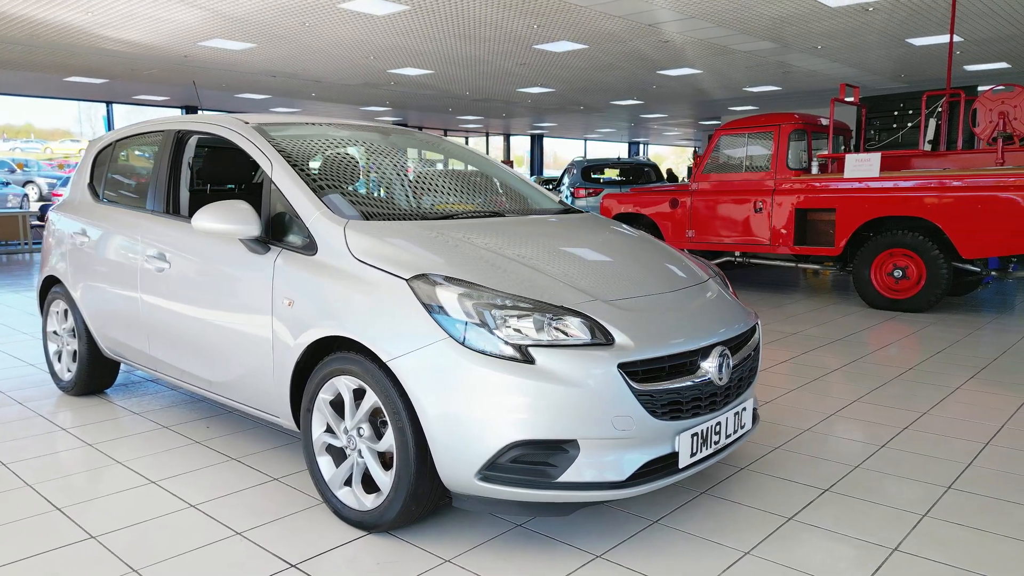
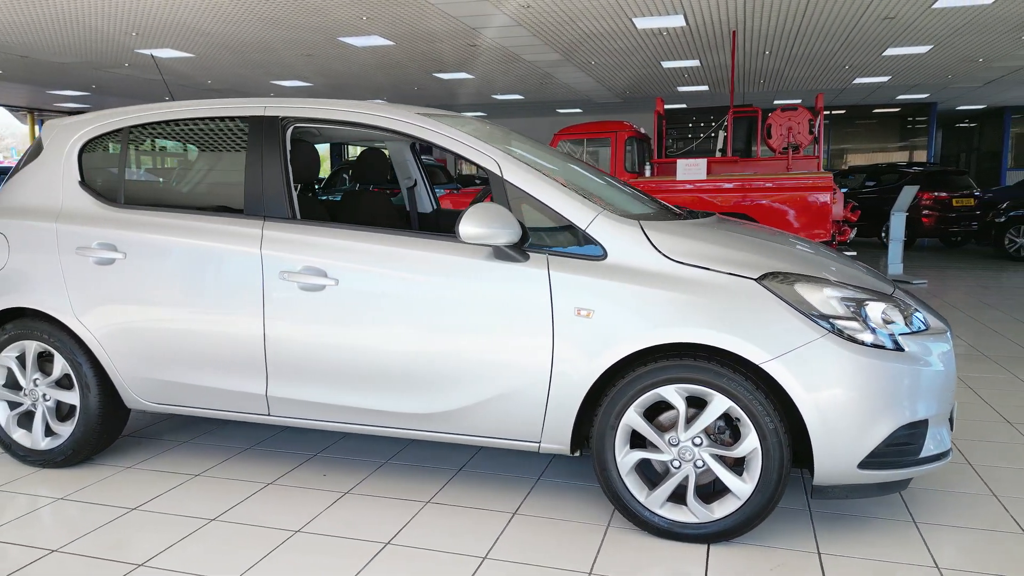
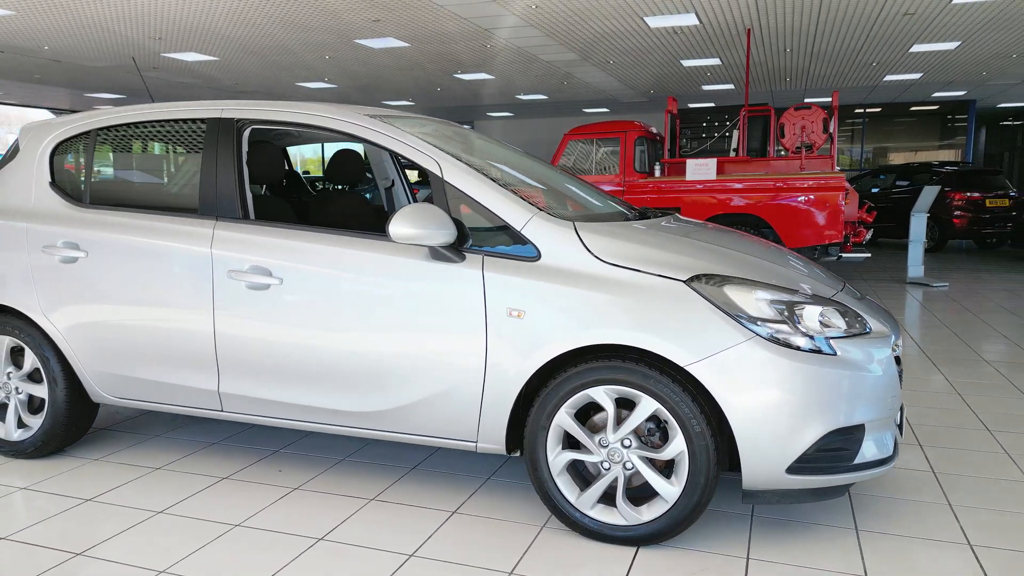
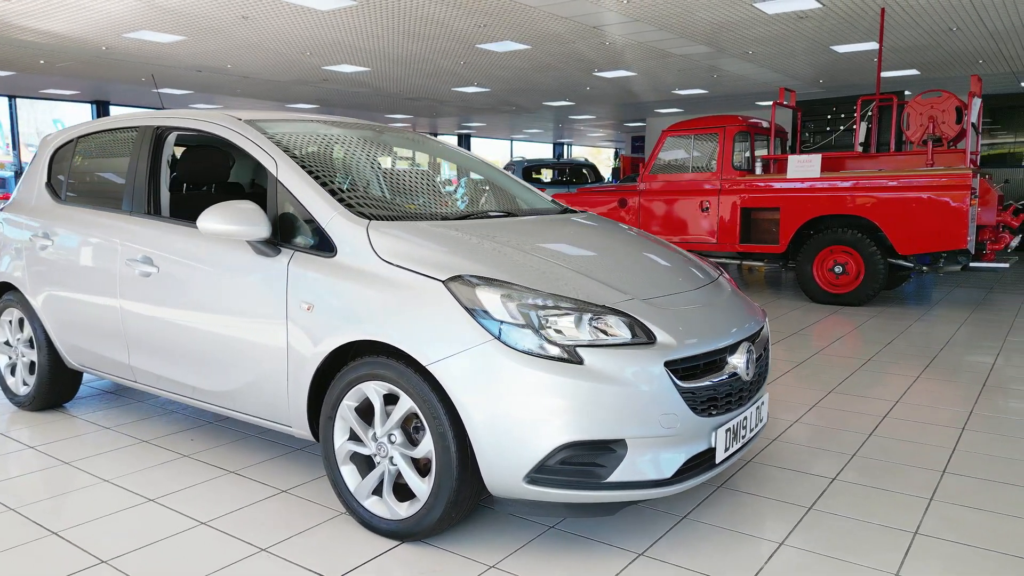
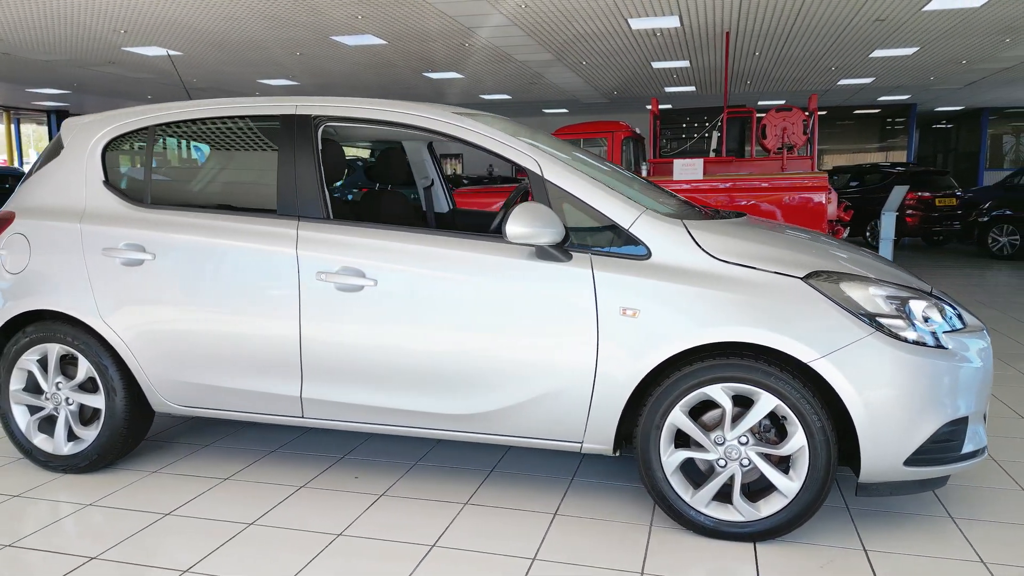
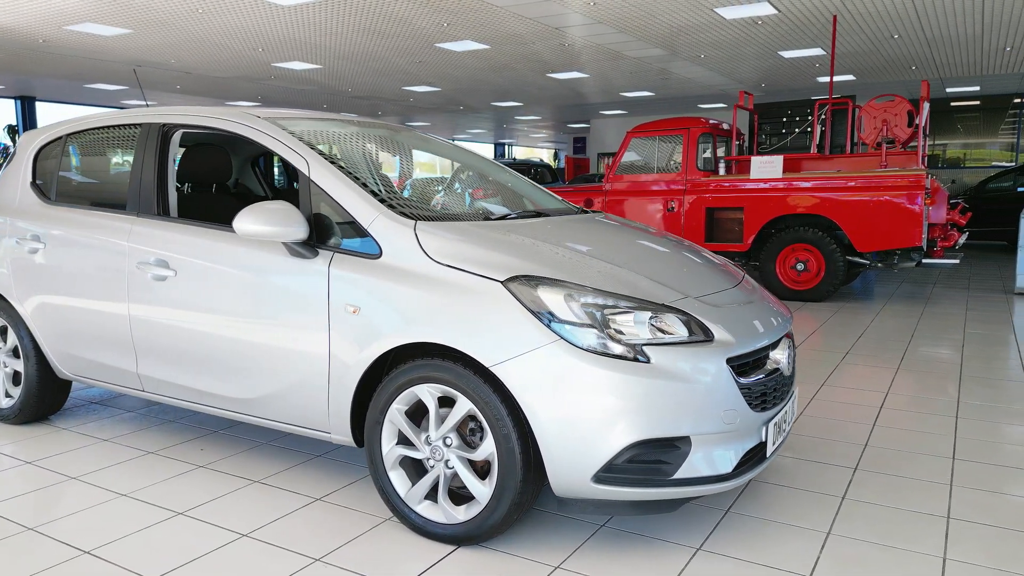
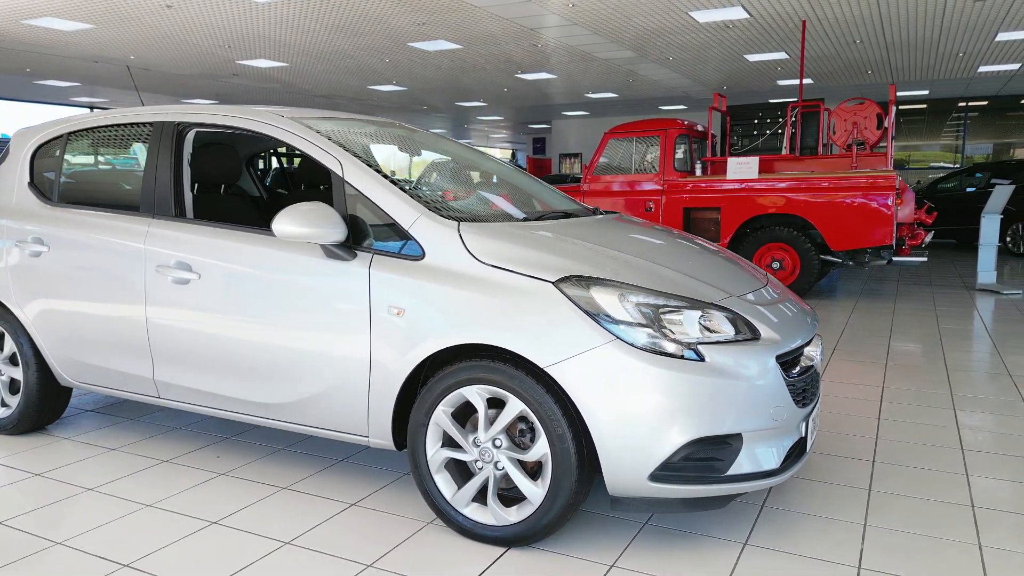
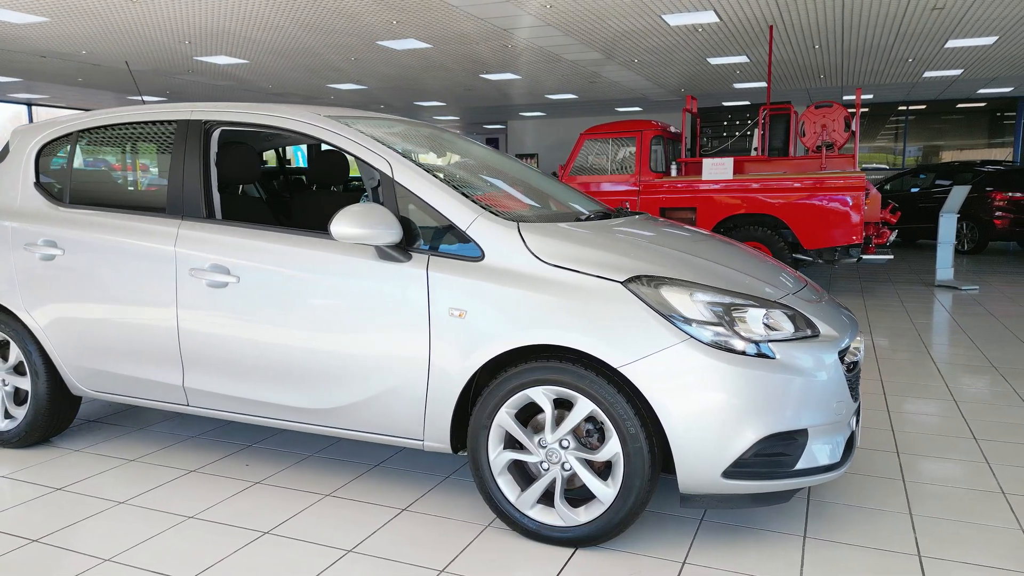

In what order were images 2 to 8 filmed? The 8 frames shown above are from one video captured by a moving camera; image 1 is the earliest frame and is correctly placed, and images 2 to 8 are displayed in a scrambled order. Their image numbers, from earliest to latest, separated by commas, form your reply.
4, 6, 7, 8, 3, 2, 5
